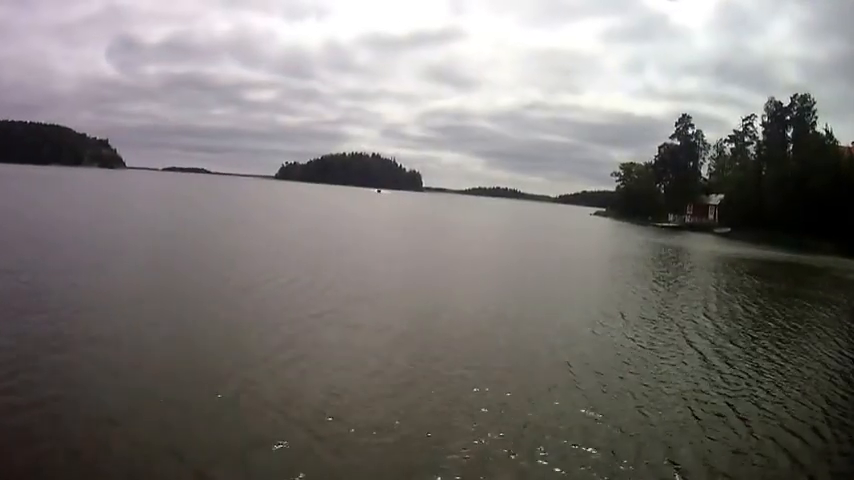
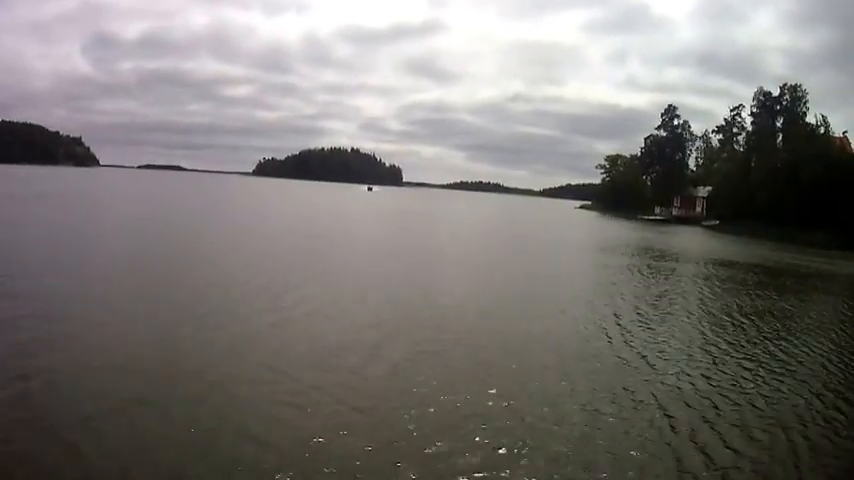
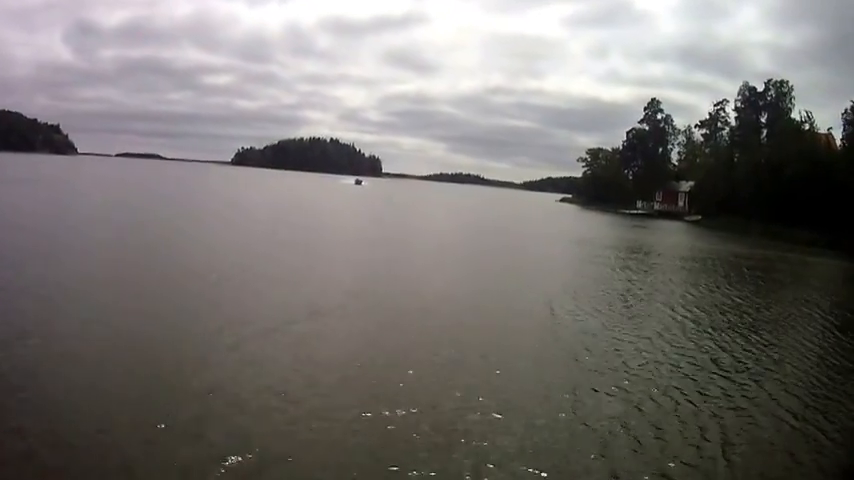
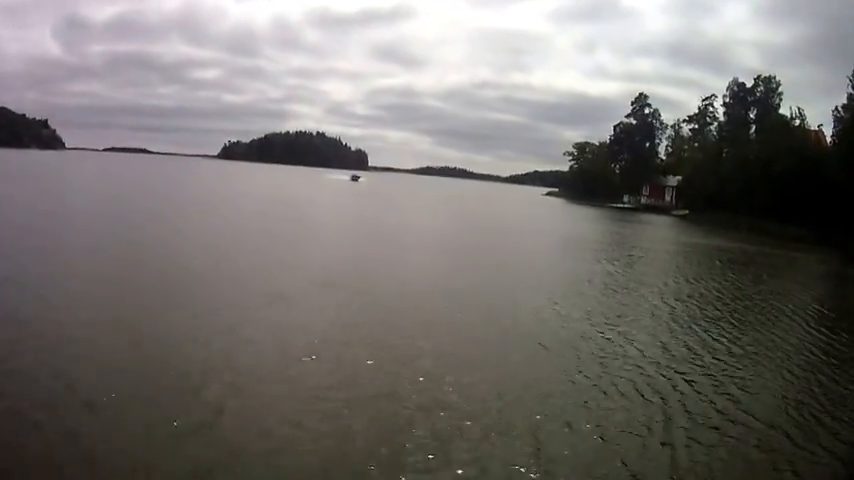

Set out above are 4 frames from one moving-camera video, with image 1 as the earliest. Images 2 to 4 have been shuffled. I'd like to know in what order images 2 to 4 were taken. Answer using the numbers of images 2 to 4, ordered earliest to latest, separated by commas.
2, 3, 4
